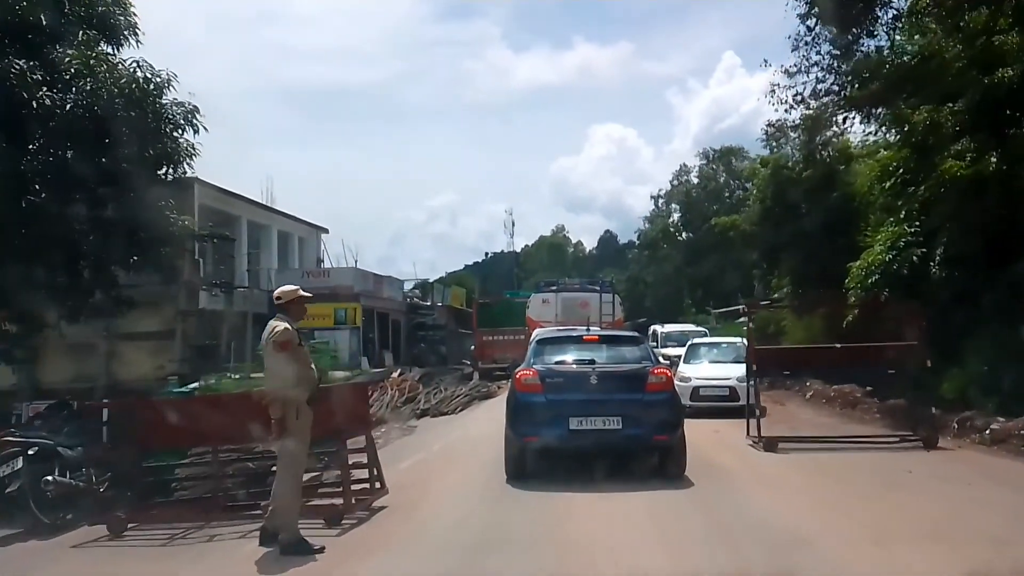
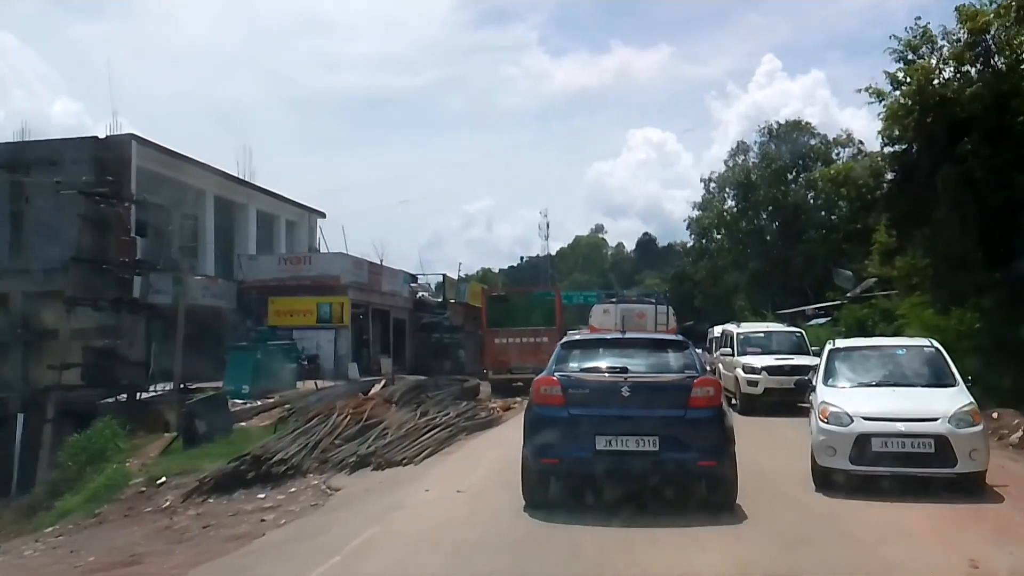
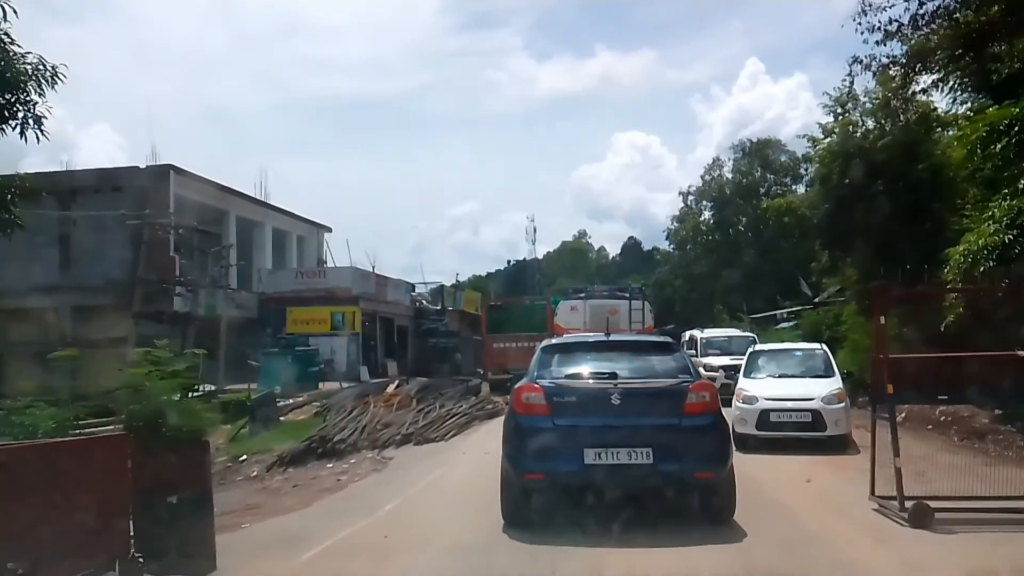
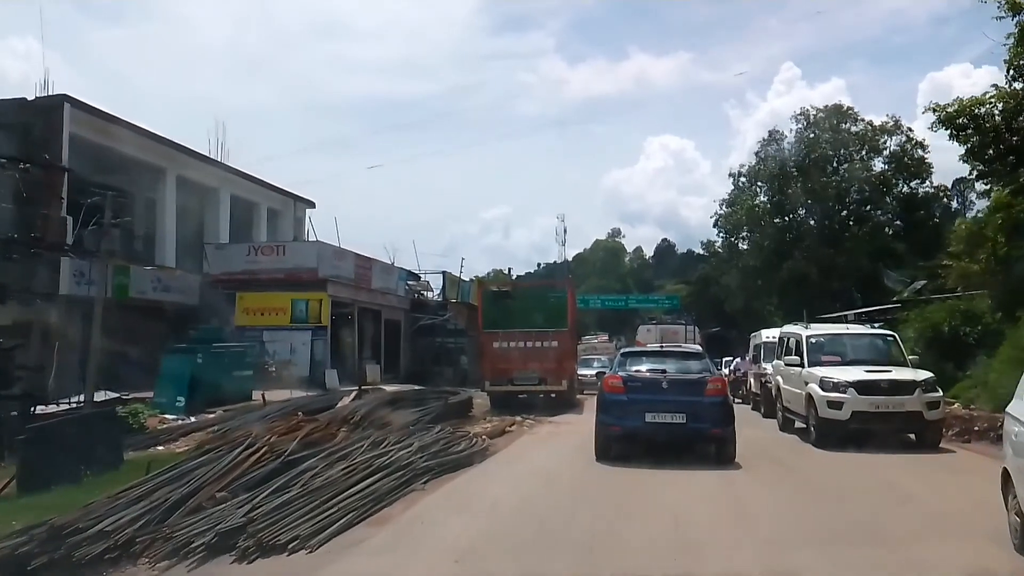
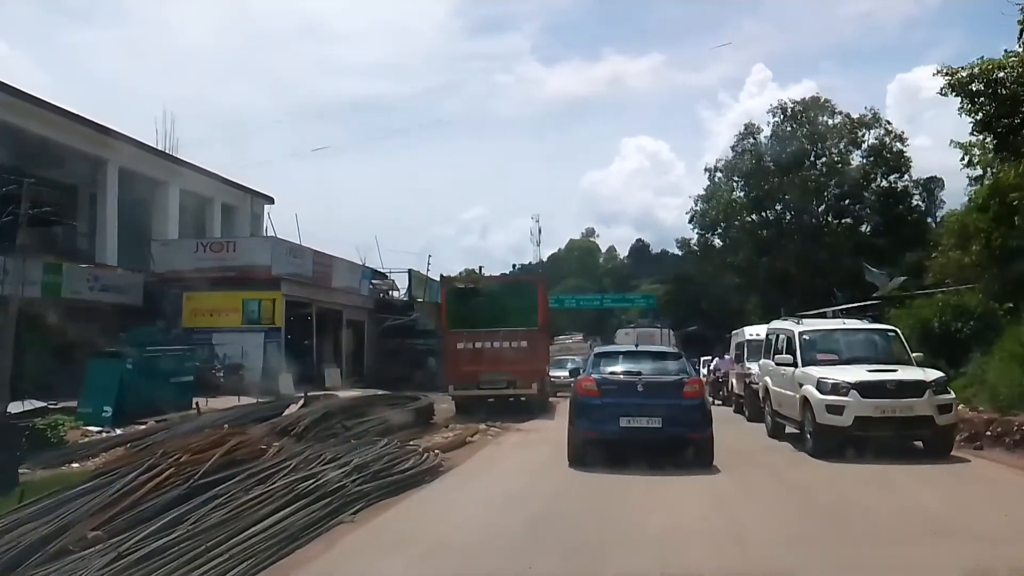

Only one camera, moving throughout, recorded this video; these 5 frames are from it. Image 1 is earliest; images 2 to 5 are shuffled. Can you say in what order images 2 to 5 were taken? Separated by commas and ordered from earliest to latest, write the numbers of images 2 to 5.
3, 2, 4, 5
